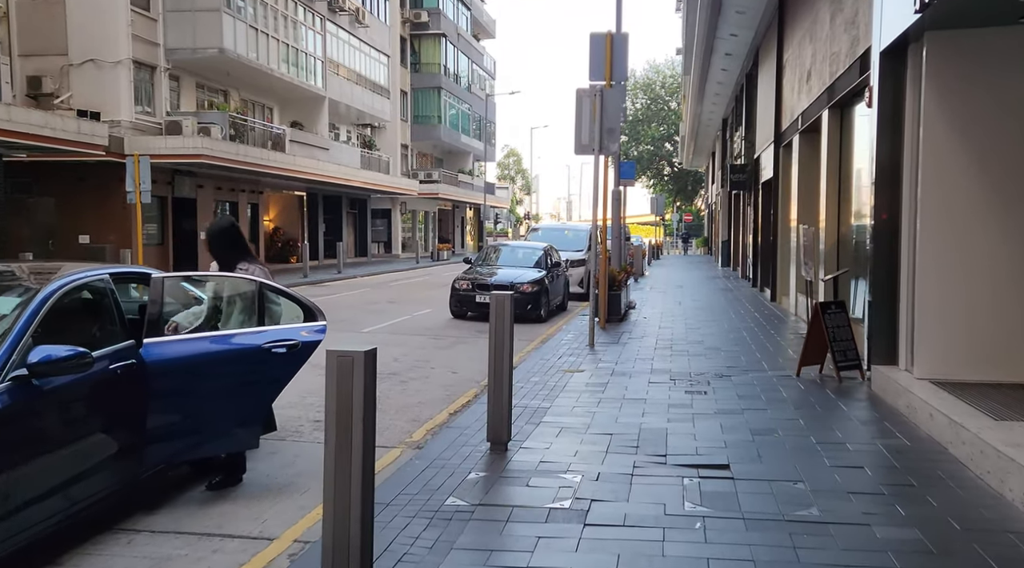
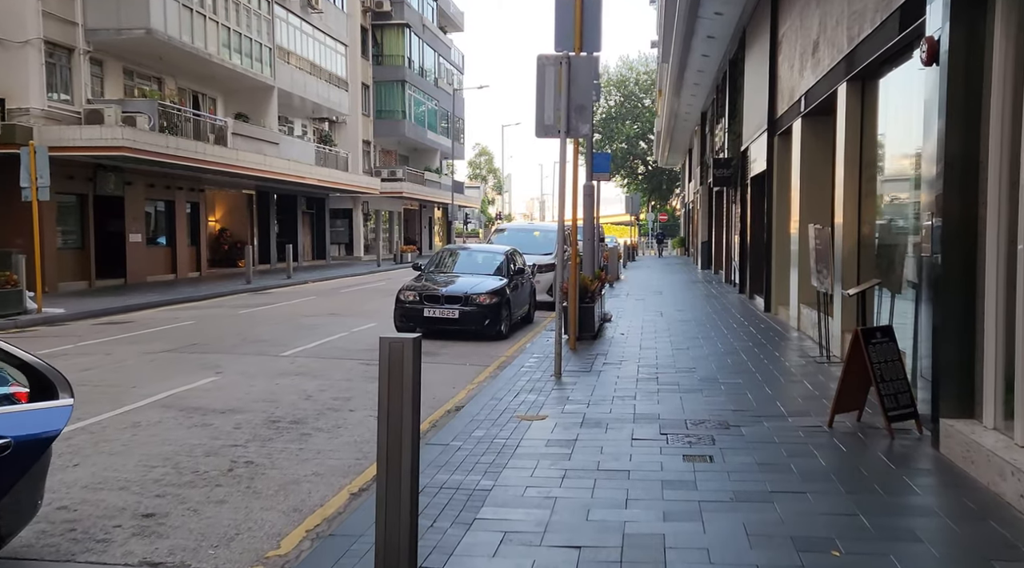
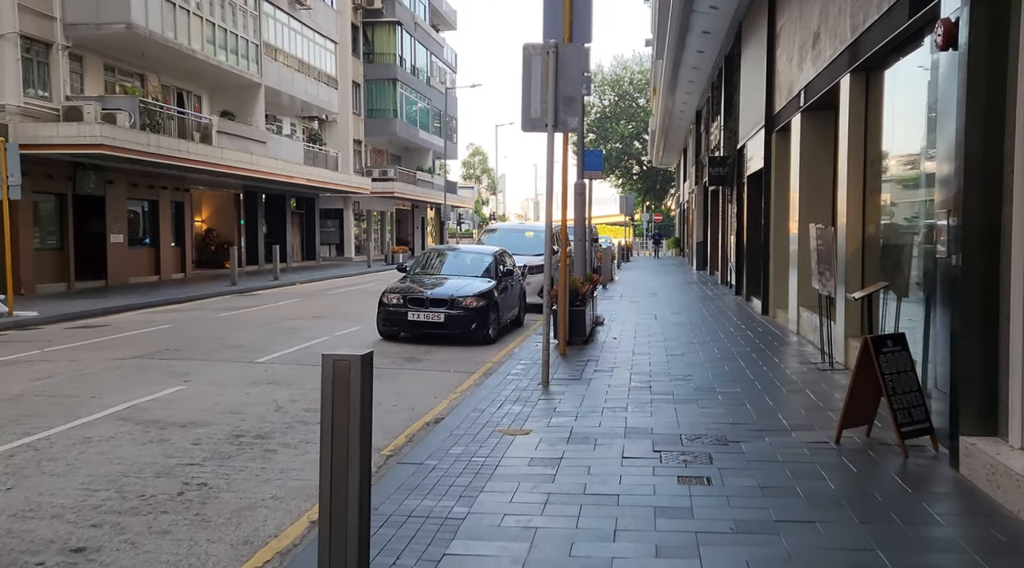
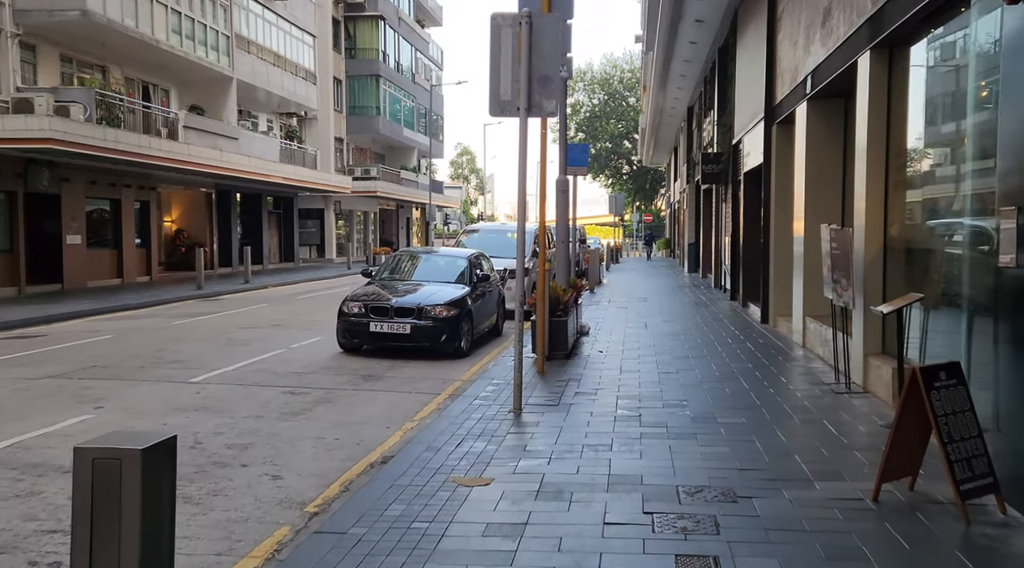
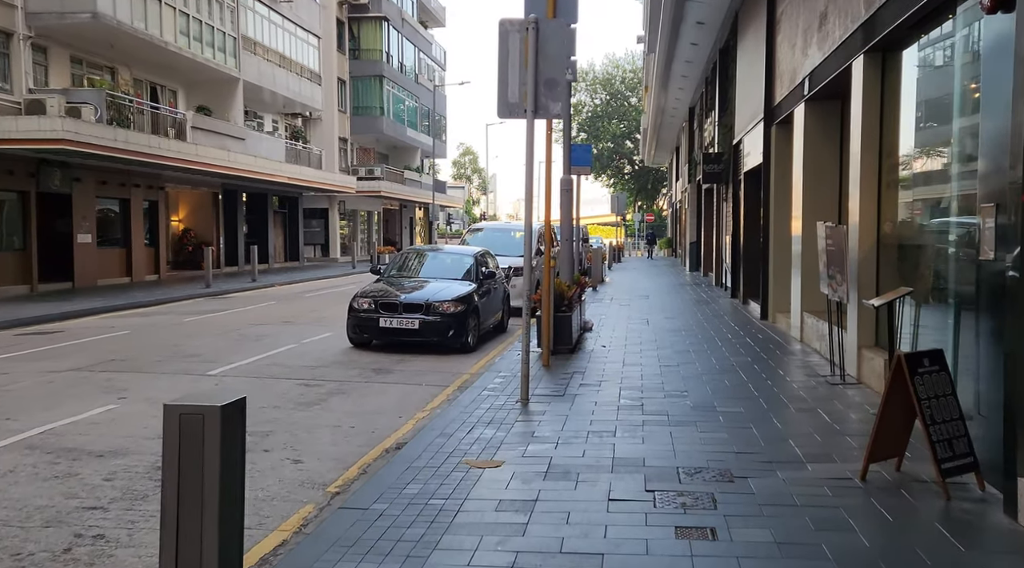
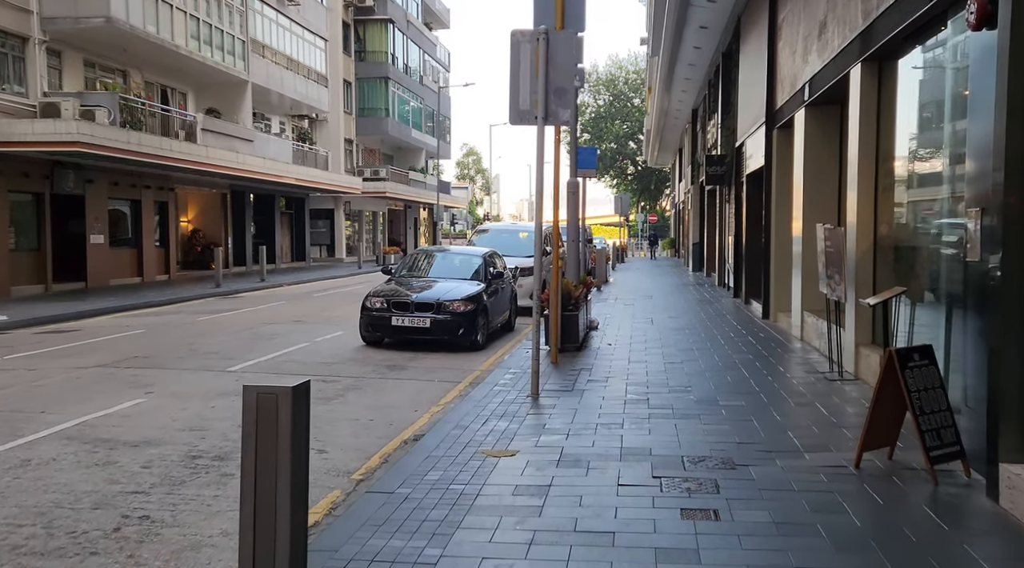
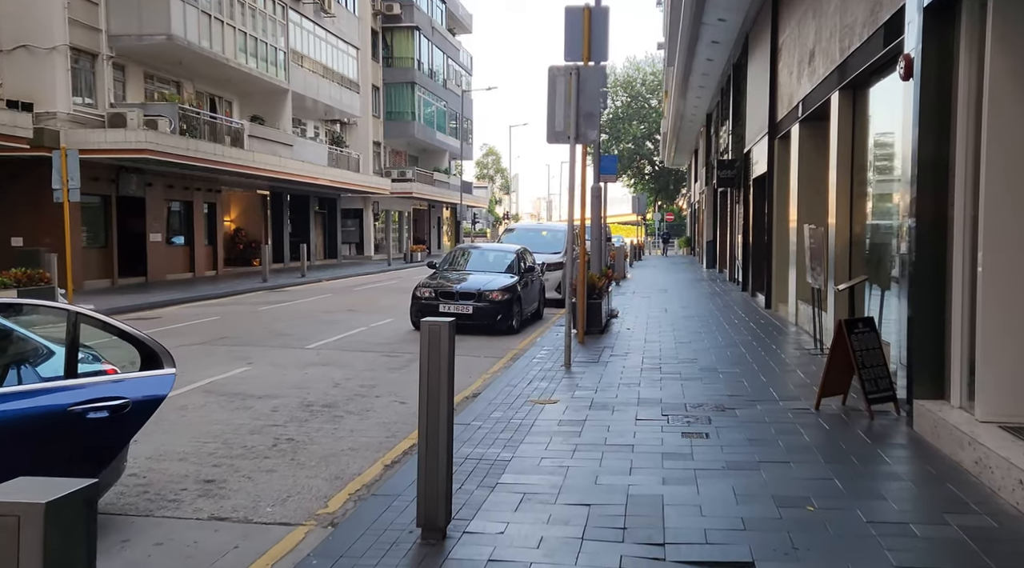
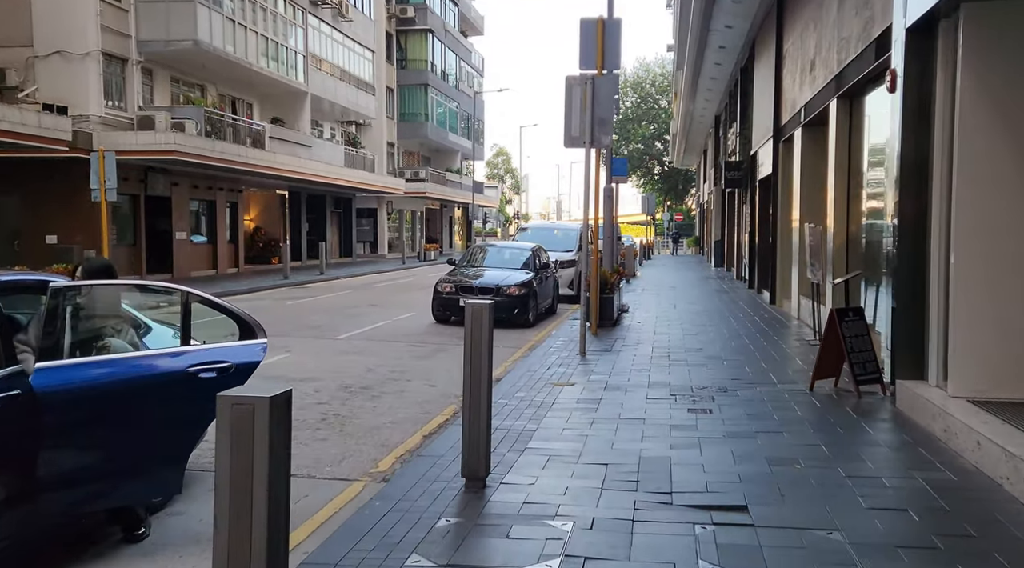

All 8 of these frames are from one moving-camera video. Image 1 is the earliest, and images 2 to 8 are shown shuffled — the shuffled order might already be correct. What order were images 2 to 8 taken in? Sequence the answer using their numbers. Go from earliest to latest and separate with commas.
8, 7, 2, 3, 6, 5, 4
